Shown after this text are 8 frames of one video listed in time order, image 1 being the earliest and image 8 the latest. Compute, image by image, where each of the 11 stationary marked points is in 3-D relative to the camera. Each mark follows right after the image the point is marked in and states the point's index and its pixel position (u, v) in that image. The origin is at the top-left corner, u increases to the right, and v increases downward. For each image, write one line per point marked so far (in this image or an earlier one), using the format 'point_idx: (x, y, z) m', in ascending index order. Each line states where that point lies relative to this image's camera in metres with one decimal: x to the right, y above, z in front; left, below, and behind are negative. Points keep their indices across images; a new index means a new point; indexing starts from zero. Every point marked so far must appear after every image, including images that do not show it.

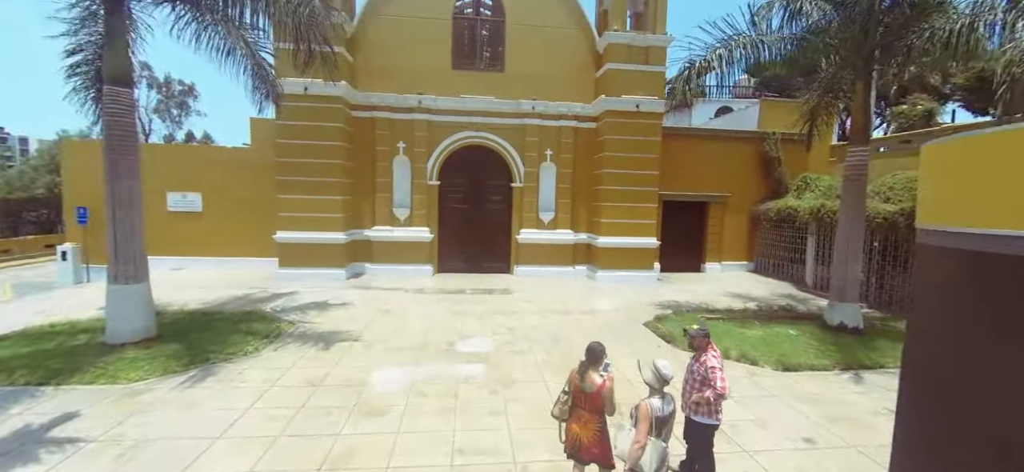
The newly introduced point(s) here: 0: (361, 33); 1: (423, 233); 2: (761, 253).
0: (-3.2, +4.3, +8.7) m
1: (-2.0, +0.1, +9.0) m
2: (+6.4, -0.4, +10.3) m
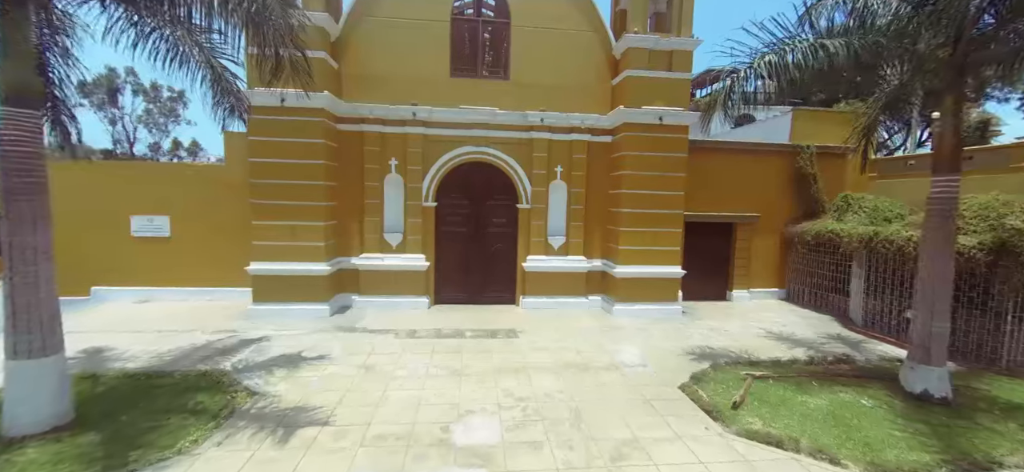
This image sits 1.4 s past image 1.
0: (-3.1, +3.8, +7.7) m
1: (-1.8, -0.5, +8.0) m
2: (+6.5, -1.0, +9.3) m
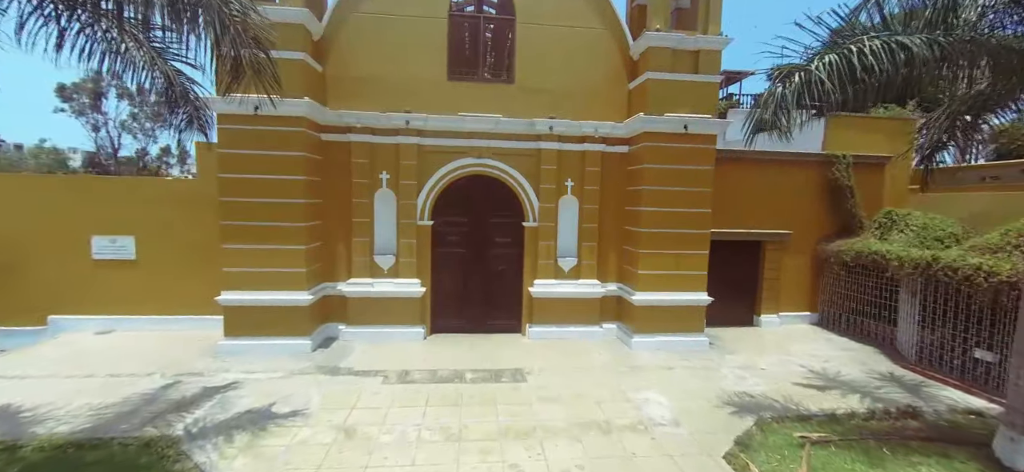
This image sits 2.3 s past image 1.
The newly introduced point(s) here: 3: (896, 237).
0: (-3.0, +3.4, +6.8) m
1: (-1.7, -0.9, +7.1) m
2: (+6.6, -1.4, +8.4) m
3: (+7.1, 0.0, +7.4) m
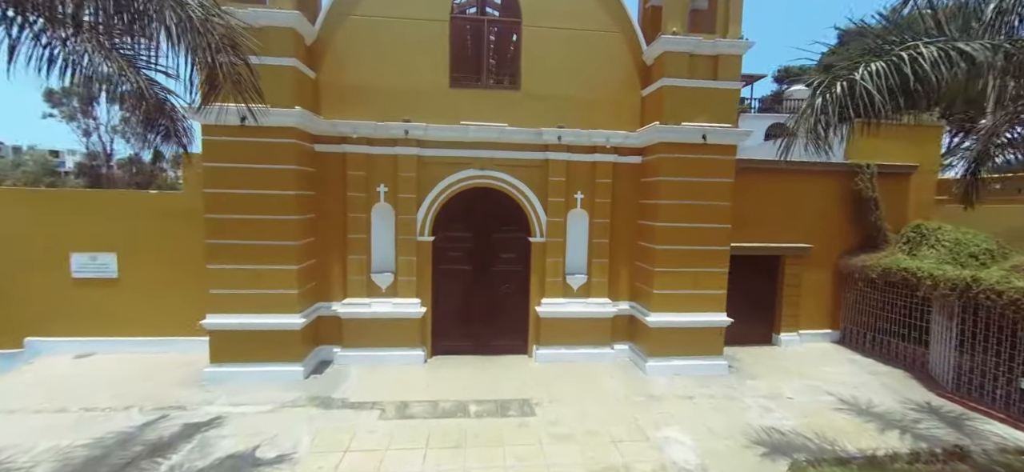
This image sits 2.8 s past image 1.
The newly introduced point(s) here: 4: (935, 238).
0: (-2.9, +3.1, +6.4) m
1: (-1.6, -1.2, +6.7) m
2: (+6.7, -1.7, +7.9) m
3: (+7.2, -0.3, +7.0) m
4: (+7.4, 0.0, +7.0) m
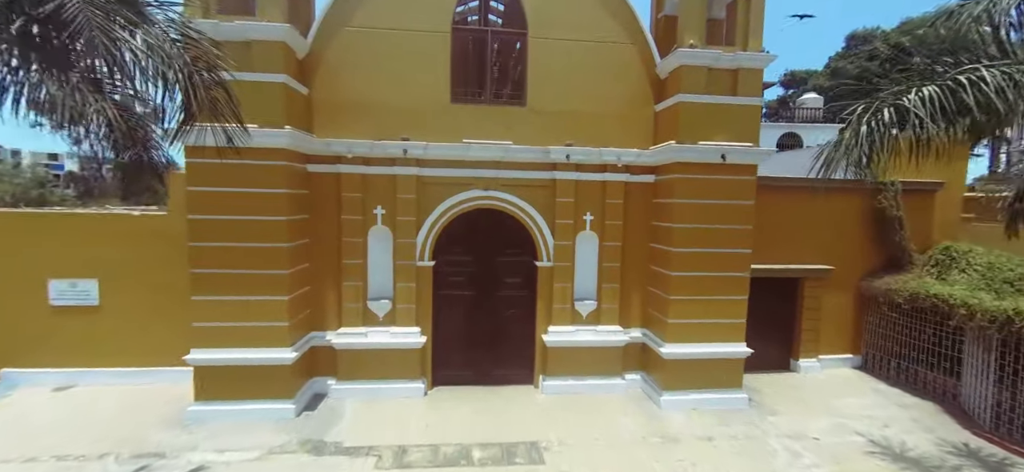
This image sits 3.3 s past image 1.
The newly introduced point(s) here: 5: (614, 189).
0: (-2.8, +2.7, +6.0) m
1: (-1.6, -1.6, +6.3) m
2: (+6.8, -2.0, +7.5) m
3: (+7.2, -0.7, +6.6) m
4: (+7.5, -0.4, +6.6) m
5: (+1.6, +0.8, +6.5) m
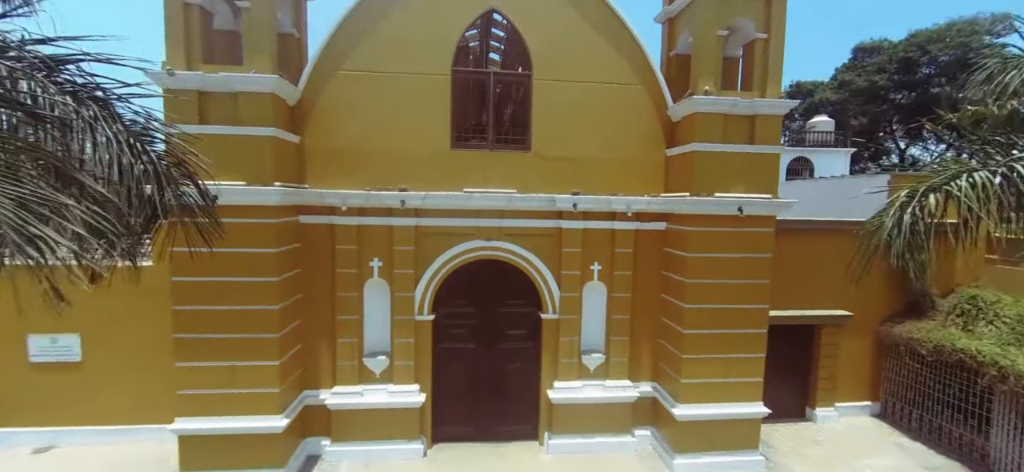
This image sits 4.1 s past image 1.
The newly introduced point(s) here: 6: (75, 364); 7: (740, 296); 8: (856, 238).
0: (-2.8, +1.9, +5.7) m
1: (-1.5, -2.3, +6.0) m
2: (+6.8, -2.8, +7.2) m
3: (+7.3, -1.5, +6.2) m
4: (+7.5, -1.2, +6.3) m
5: (+1.7, 0.0, +6.2) m
6: (-6.6, -1.9, +6.1) m
7: (+3.3, -0.9, +5.8) m
8: (+6.0, 0.0, +7.0) m
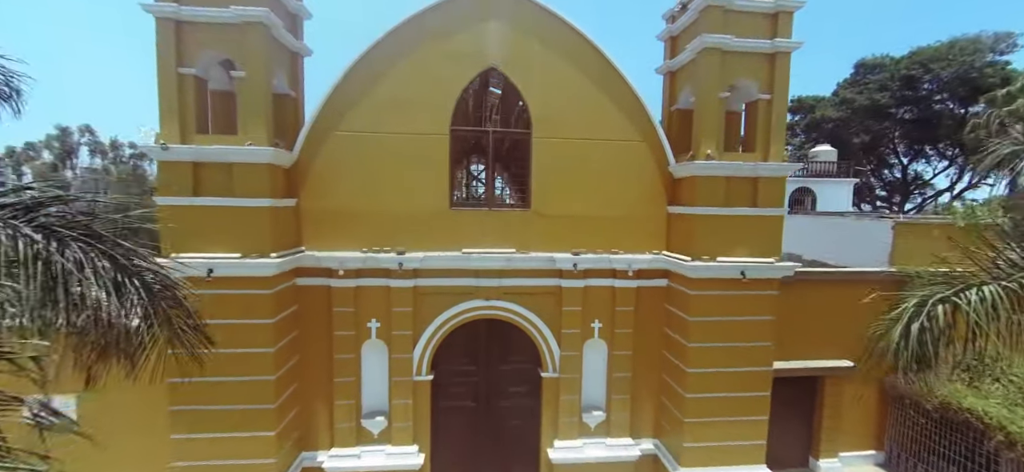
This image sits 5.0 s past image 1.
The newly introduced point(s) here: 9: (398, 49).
0: (-2.8, +1.0, +5.6) m
1: (-1.5, -3.2, +5.9) m
2: (+6.8, -3.7, +7.1) m
3: (+7.3, -2.3, +6.1) m
4: (+7.5, -2.1, +6.2) m
5: (+1.7, -0.9, +6.1) m
6: (-6.6, -2.8, +6.0) m
7: (+3.3, -1.7, +5.7) m
8: (+6.0, -0.9, +6.9) m
9: (-1.6, +2.6, +5.7) m
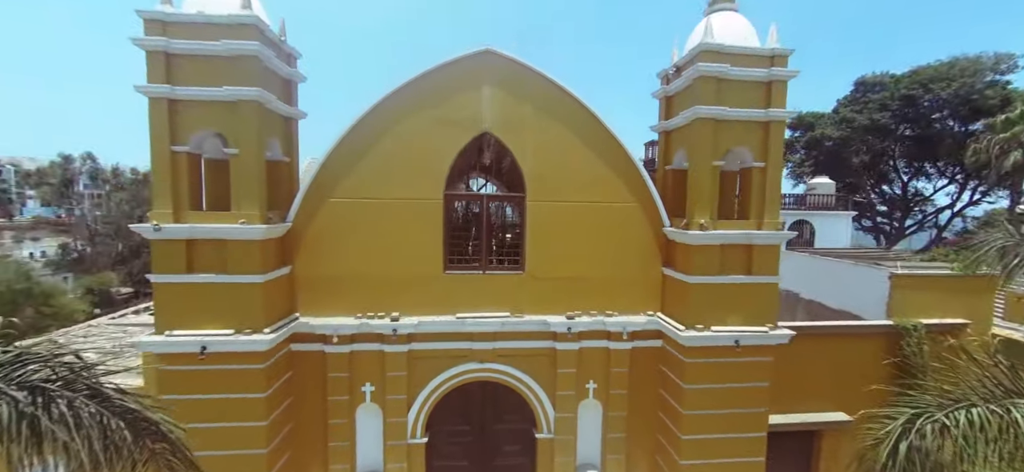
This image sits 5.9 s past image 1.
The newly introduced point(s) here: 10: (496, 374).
0: (-2.9, +0.1, +5.6) m
1: (-1.6, -4.1, +5.9) m
2: (+6.7, -4.6, +7.1) m
3: (+7.2, -3.2, +6.1) m
4: (+7.4, -3.0, +6.2) m
5: (+1.6, -1.8, +6.1) m
6: (-6.7, -3.7, +6.0) m
7: (+3.2, -2.7, +5.7) m
8: (+5.9, -1.8, +6.9) m
9: (-1.7, +1.7, +5.7) m
10: (-0.2, -2.0, +5.9) m
